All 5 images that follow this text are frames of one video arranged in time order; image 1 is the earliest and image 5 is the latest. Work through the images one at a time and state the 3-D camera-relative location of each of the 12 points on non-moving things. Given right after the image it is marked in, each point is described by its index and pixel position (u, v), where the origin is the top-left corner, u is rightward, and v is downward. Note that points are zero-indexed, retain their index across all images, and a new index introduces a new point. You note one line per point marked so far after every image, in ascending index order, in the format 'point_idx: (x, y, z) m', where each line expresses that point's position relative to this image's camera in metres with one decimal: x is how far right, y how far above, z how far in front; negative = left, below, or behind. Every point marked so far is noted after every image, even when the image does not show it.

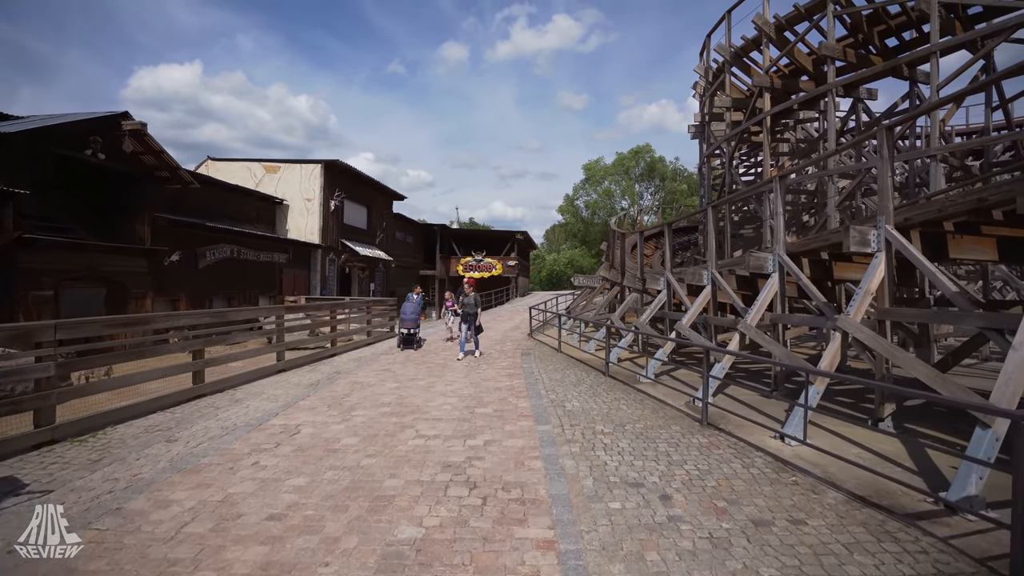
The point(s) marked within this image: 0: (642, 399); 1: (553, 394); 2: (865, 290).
0: (+1.8, -1.5, +7.0) m
1: (+0.6, -1.5, +7.4) m
2: (+3.8, 0.0, +5.5) m
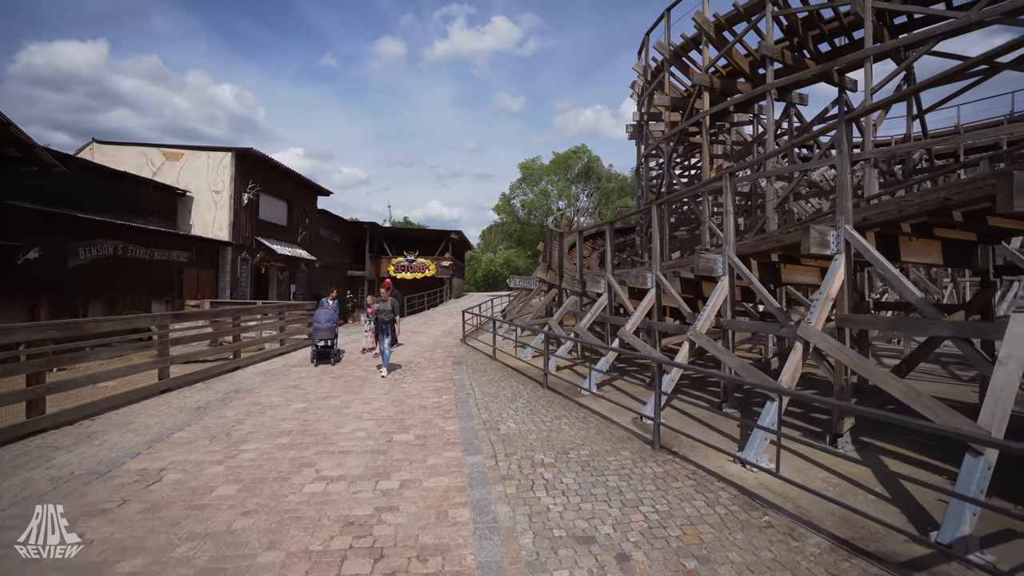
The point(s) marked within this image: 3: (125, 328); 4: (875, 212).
0: (+0.9, -1.6, +6.3) m
1: (-0.3, -1.6, +6.5) m
2: (+3.1, -0.1, +5.0) m
3: (-5.8, -0.6, +7.6) m
4: (+3.7, +0.8, +5.2) m
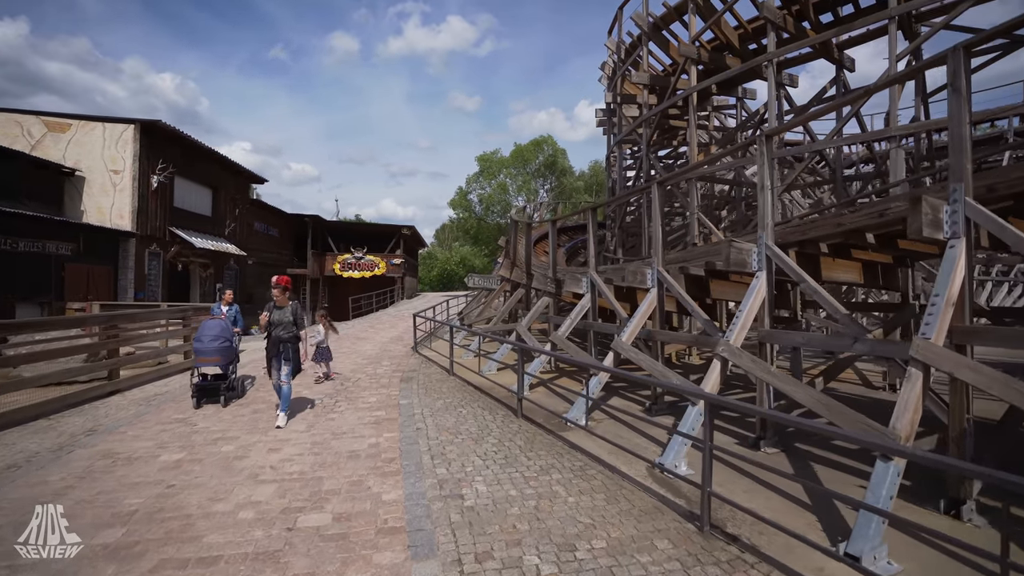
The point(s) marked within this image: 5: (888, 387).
0: (+0.6, -1.6, +4.5) m
1: (-0.6, -1.6, +4.6) m
2: (+2.9, -0.1, +3.4) m
3: (-6.2, -0.6, +5.2) m
4: (+3.5, +0.8, +3.6) m
5: (+5.7, -1.5, +7.6) m
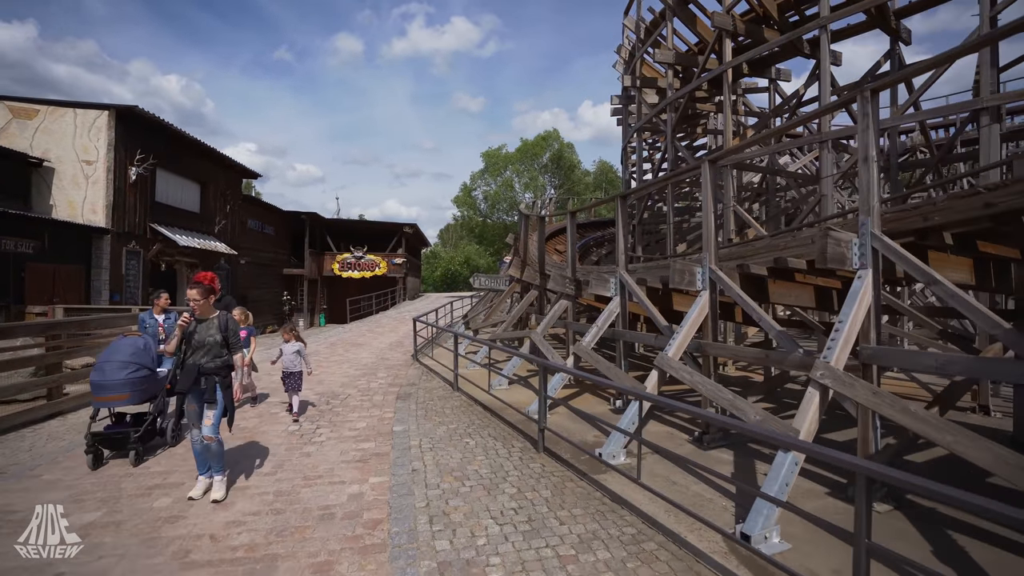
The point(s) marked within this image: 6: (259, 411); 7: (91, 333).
0: (+0.8, -1.6, +3.2) m
1: (-0.4, -1.6, +3.3) m
2: (+3.1, -0.1, +2.2) m
3: (-6.0, -0.6, +4.1) m
4: (+3.7, +0.7, +2.3) m
5: (+5.9, -1.5, +6.3) m
6: (-3.2, -1.5, +6.3) m
7: (-6.4, -0.7, +7.6) m
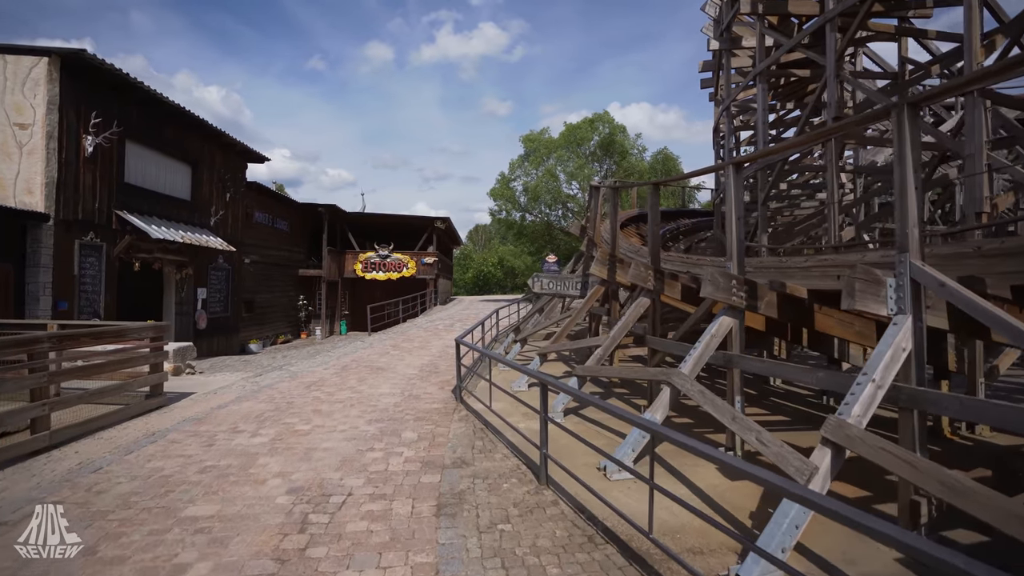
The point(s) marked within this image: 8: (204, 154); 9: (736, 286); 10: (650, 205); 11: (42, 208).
0: (+1.7, -1.7, -0.5) m
1: (+0.5, -1.7, -0.3) m
2: (+3.9, -0.1, -1.7) m
3: (-5.1, -0.7, +0.7) m
4: (+4.5, +0.7, -1.5) m
5: (+6.9, -1.6, +2.3) m
6: (-2.1, -1.5, +2.8) m
7: (-5.3, -0.8, +4.3) m
8: (-8.8, +3.9, +14.6) m
9: (+2.1, 0.0, +4.8) m
10: (+1.9, +1.1, +6.8) m
11: (-8.6, +1.5, +9.3) m
